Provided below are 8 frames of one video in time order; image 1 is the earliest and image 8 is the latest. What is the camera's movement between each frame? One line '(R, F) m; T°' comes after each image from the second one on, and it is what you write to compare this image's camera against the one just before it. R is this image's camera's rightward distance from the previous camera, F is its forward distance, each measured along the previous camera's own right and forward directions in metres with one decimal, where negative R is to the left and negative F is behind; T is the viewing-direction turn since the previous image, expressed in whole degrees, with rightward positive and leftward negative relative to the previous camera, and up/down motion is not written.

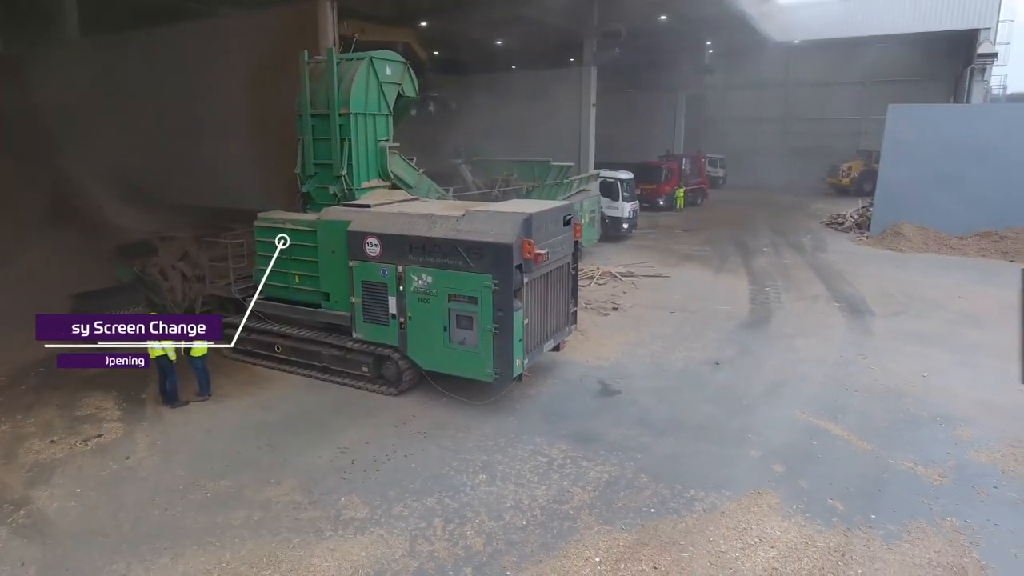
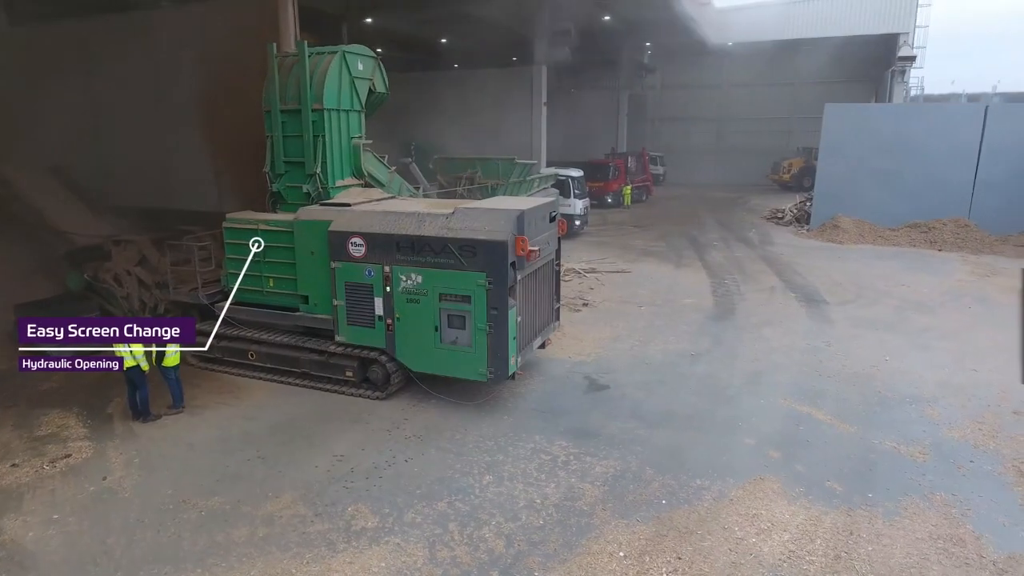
(-0.7, +0.1) m; +6°
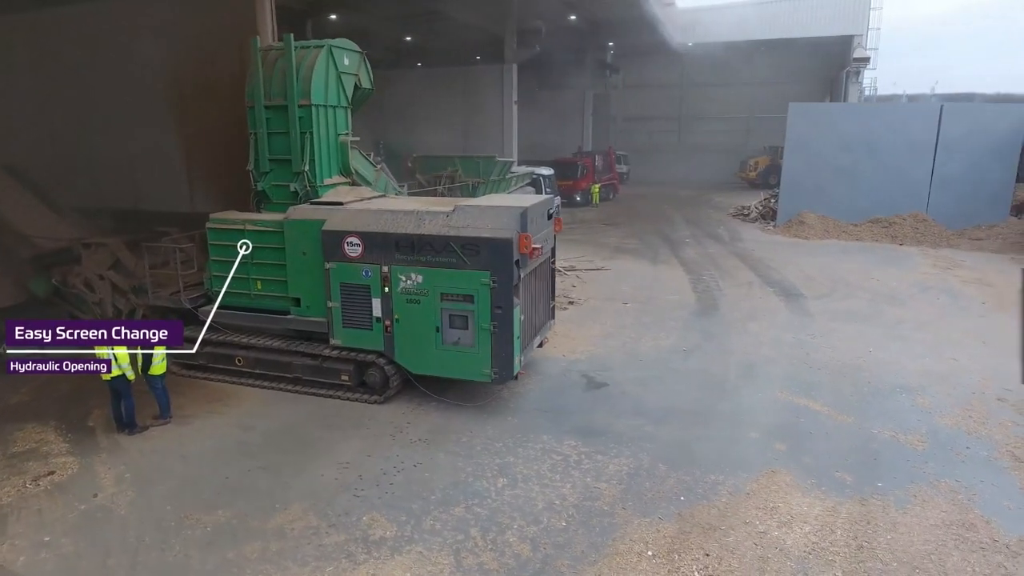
(-0.5, +0.1) m; +4°
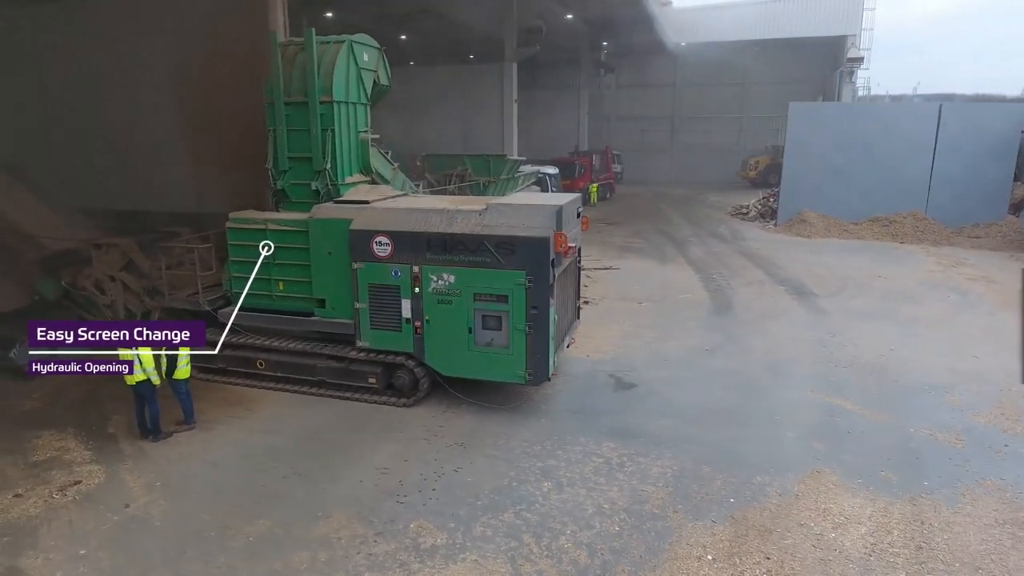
(-0.6, +0.1) m; +2°
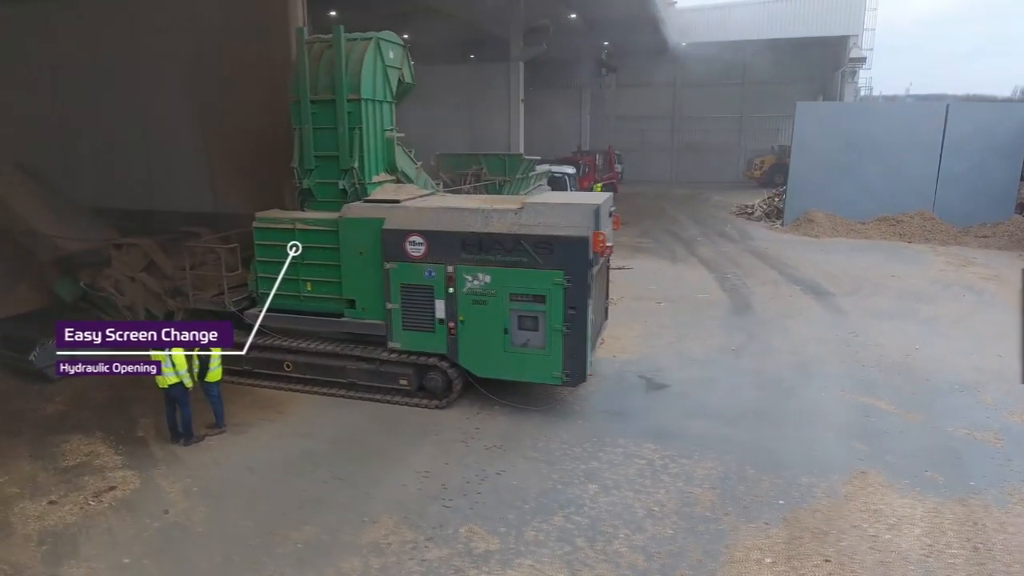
(-0.5, +0.1) m; +1°
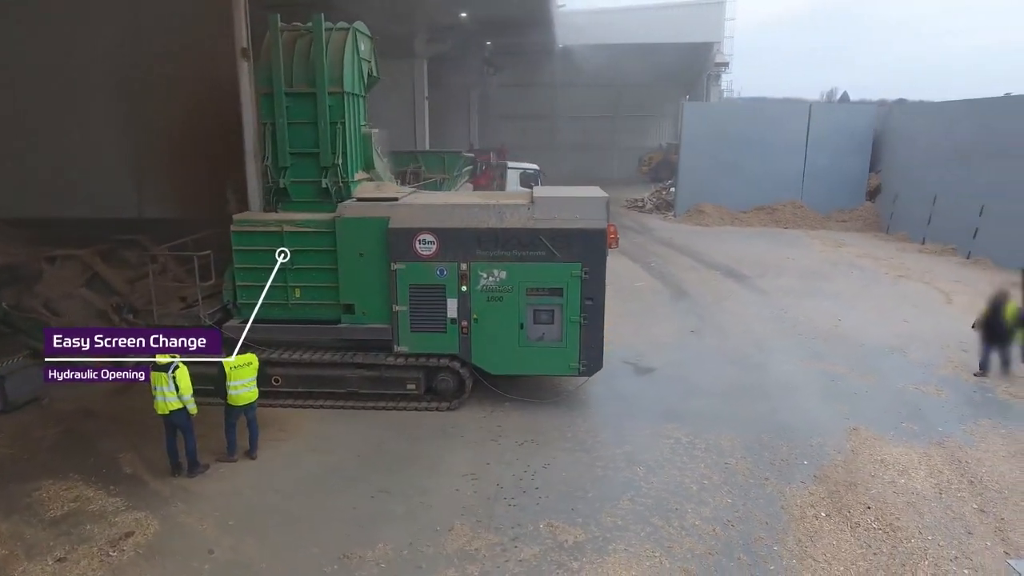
(-1.7, +0.2) m; +13°
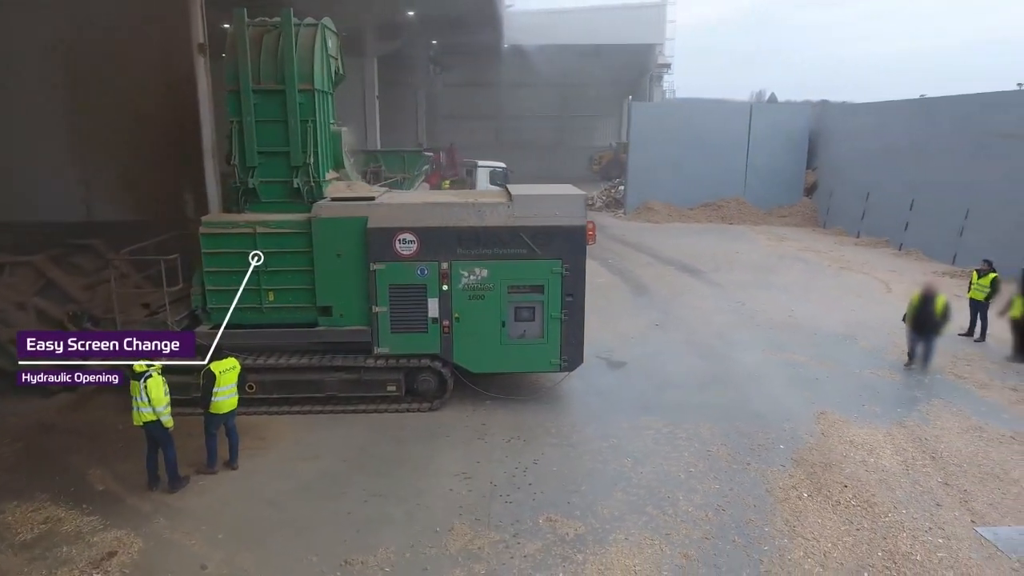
(-0.4, 0.0) m; +5°
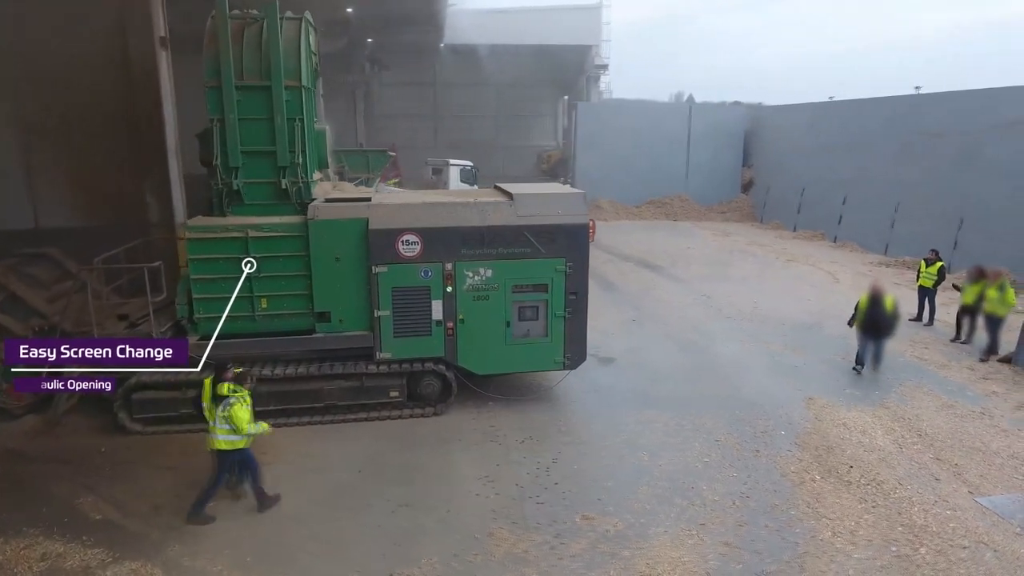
(-0.9, +0.1) m; +7°
